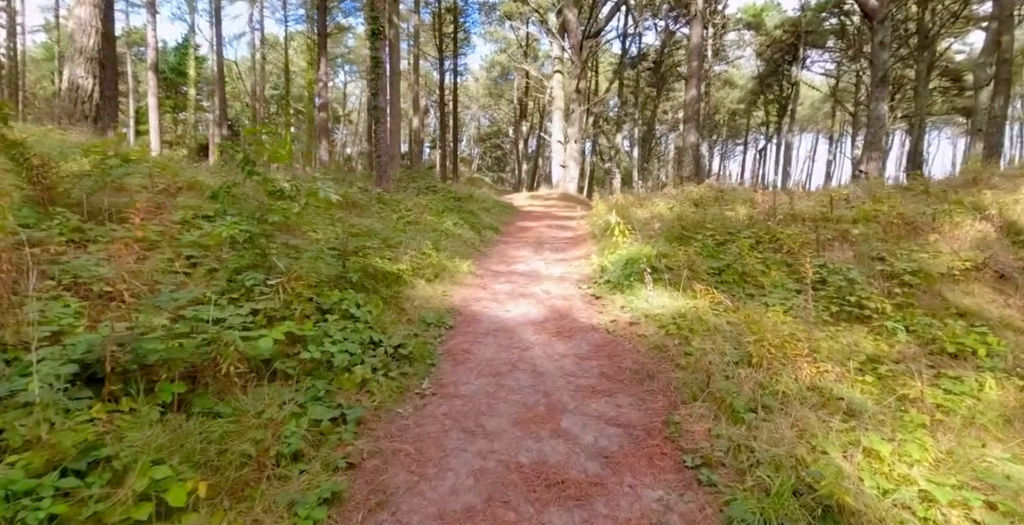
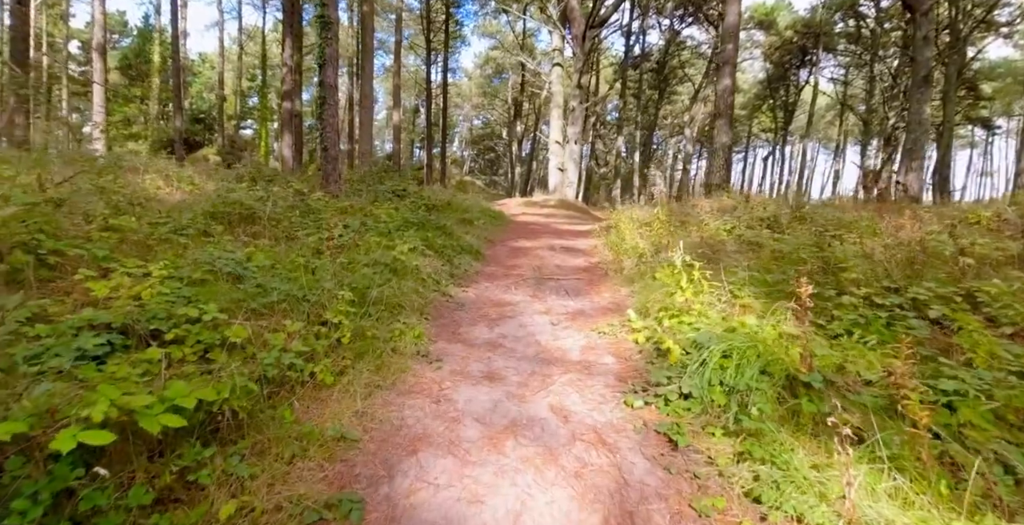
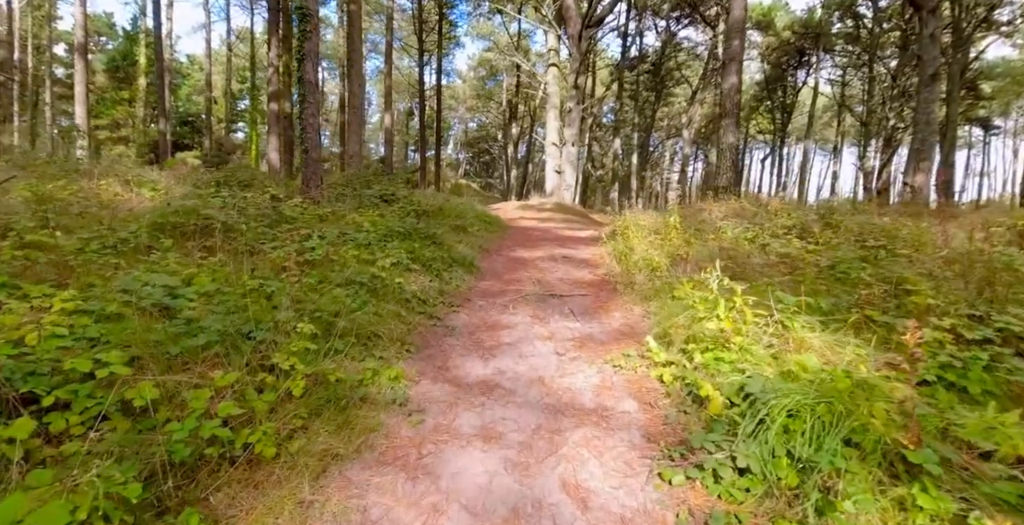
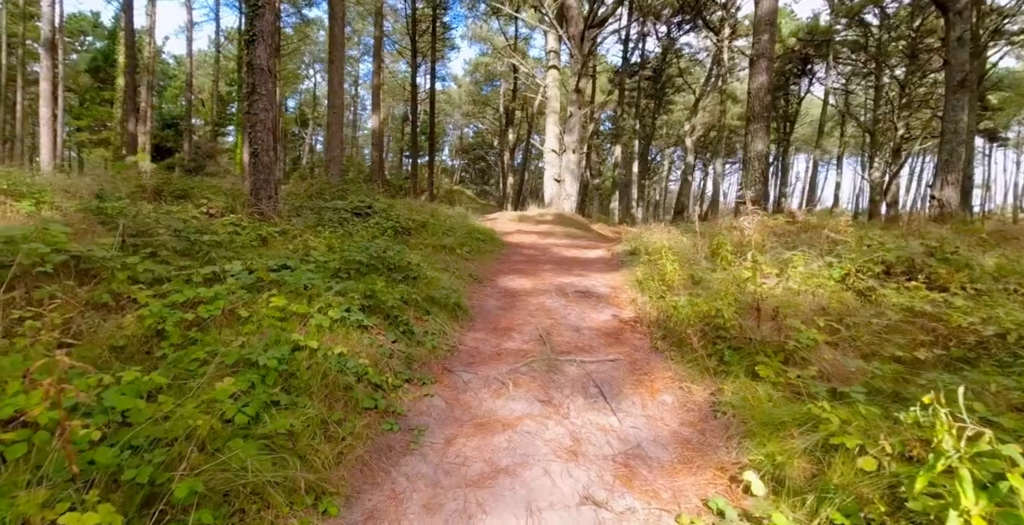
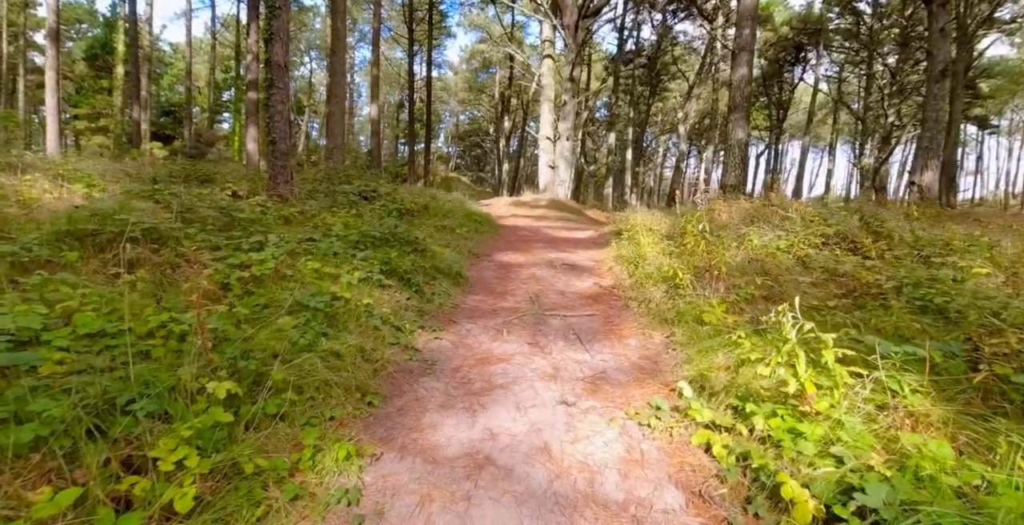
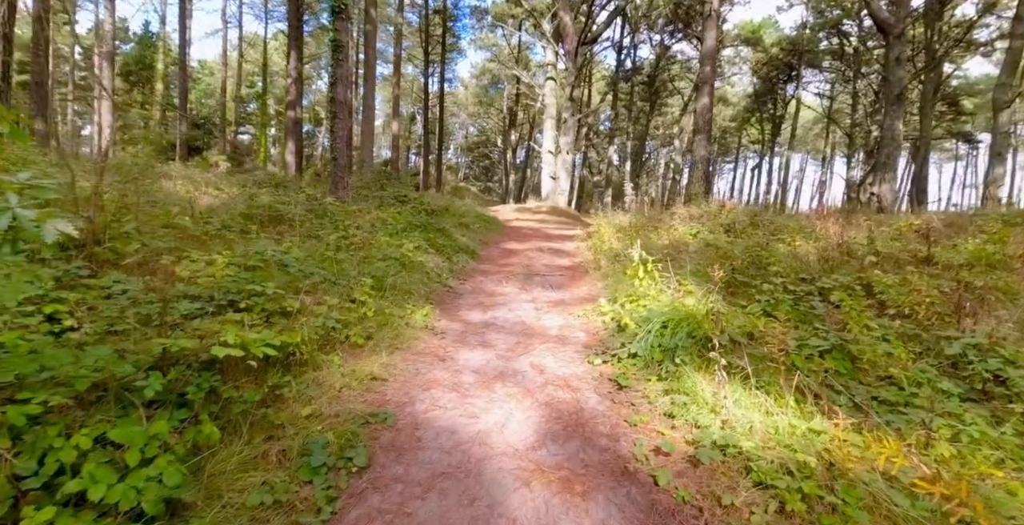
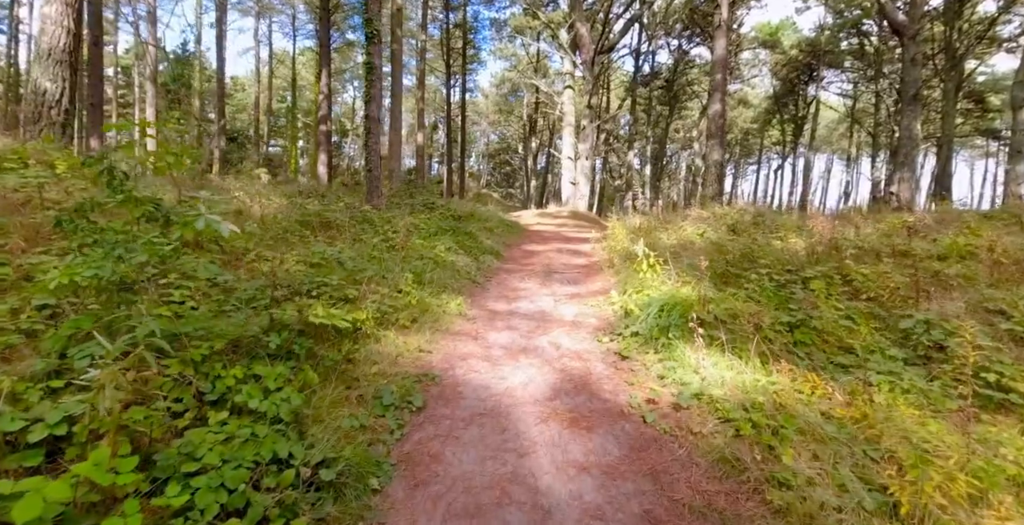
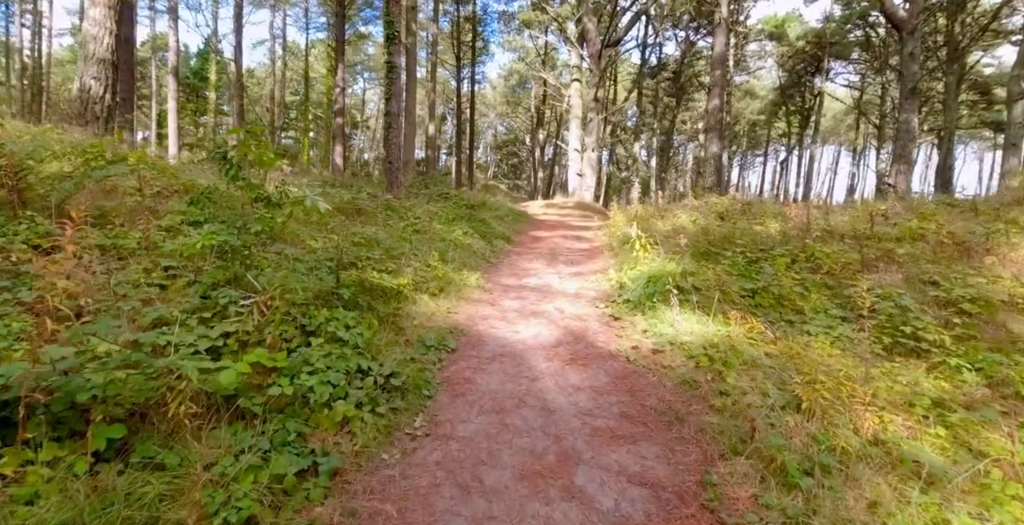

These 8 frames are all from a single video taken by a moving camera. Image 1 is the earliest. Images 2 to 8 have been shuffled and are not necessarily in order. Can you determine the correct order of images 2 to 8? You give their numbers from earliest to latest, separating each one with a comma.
8, 7, 6, 2, 3, 5, 4
